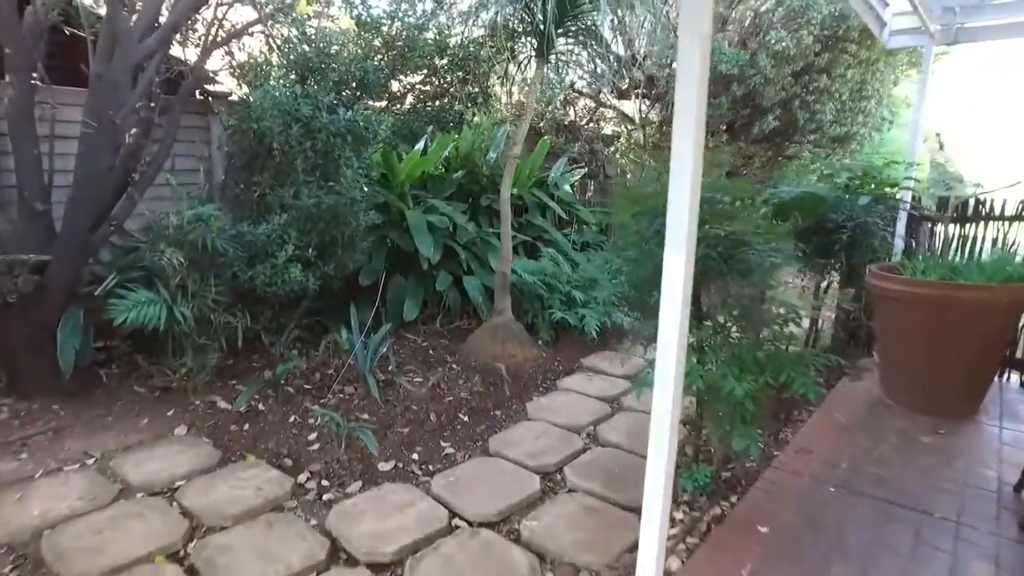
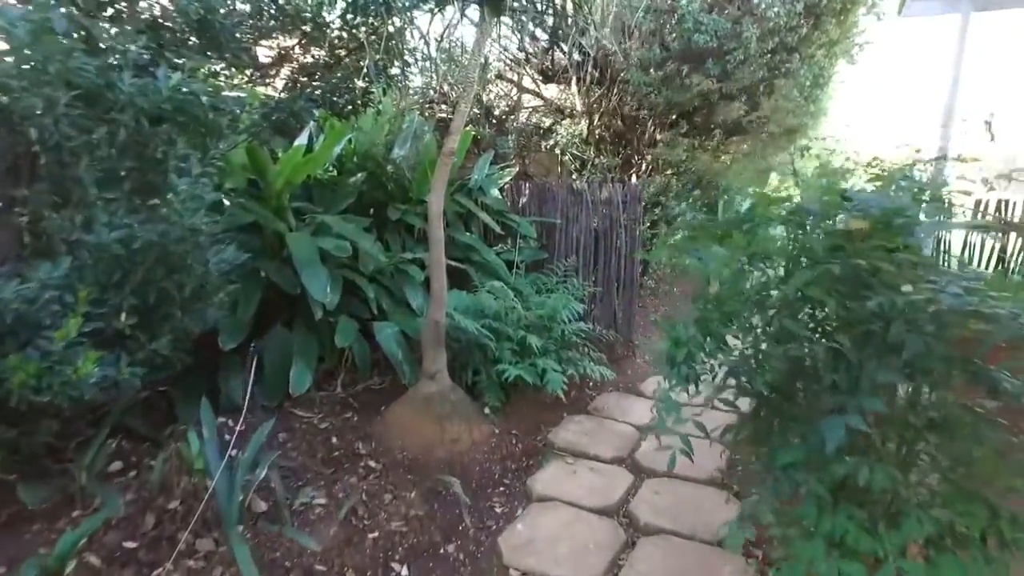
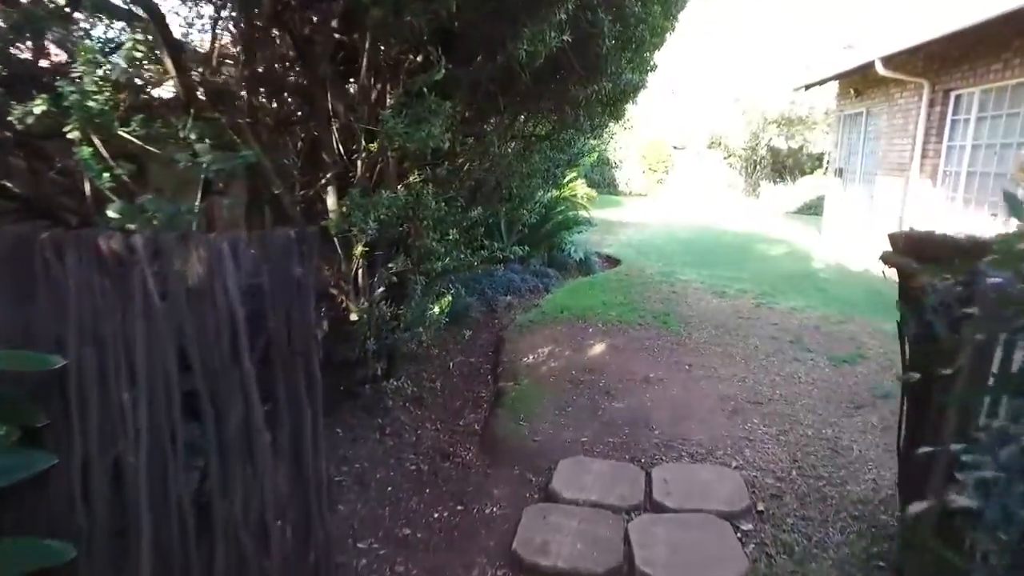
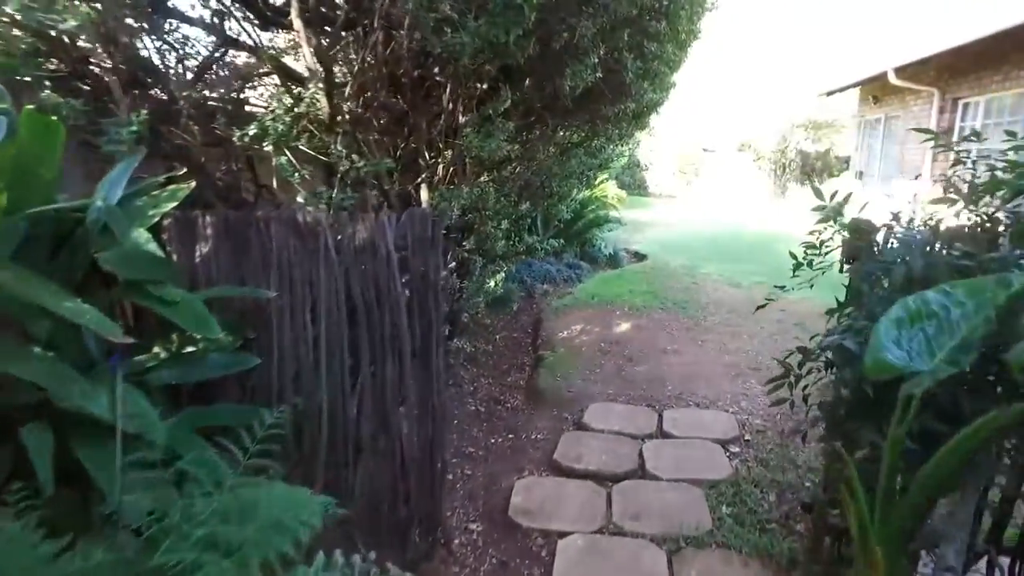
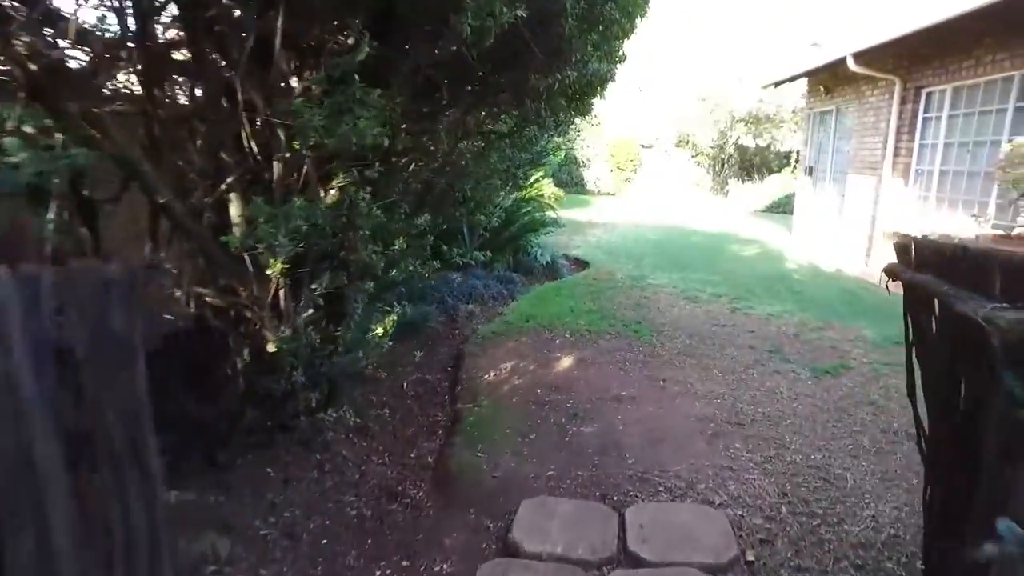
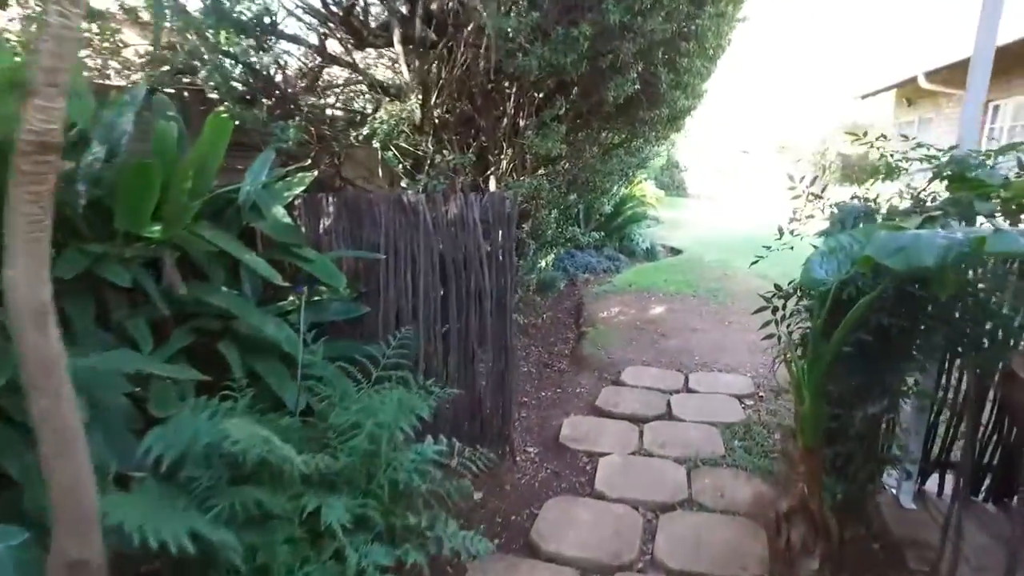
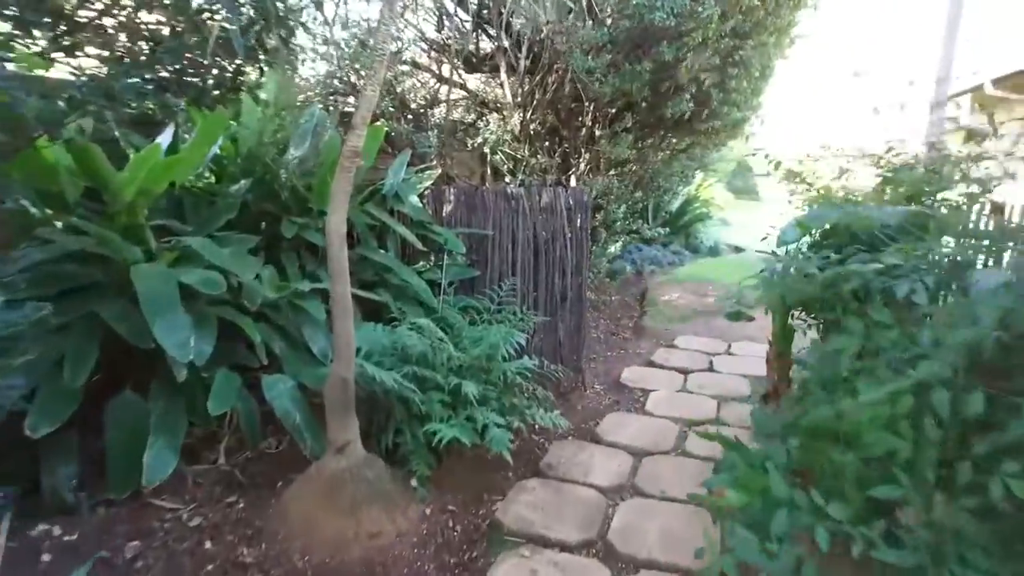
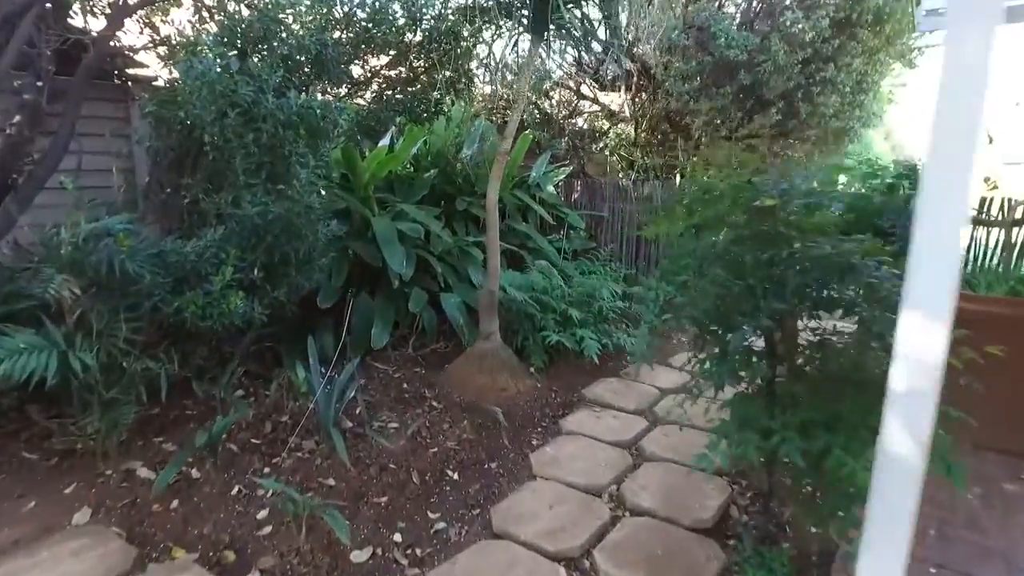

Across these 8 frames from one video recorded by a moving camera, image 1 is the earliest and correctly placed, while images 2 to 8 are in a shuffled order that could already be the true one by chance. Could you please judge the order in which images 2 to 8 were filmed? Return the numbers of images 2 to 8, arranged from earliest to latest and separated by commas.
8, 2, 7, 6, 4, 3, 5
